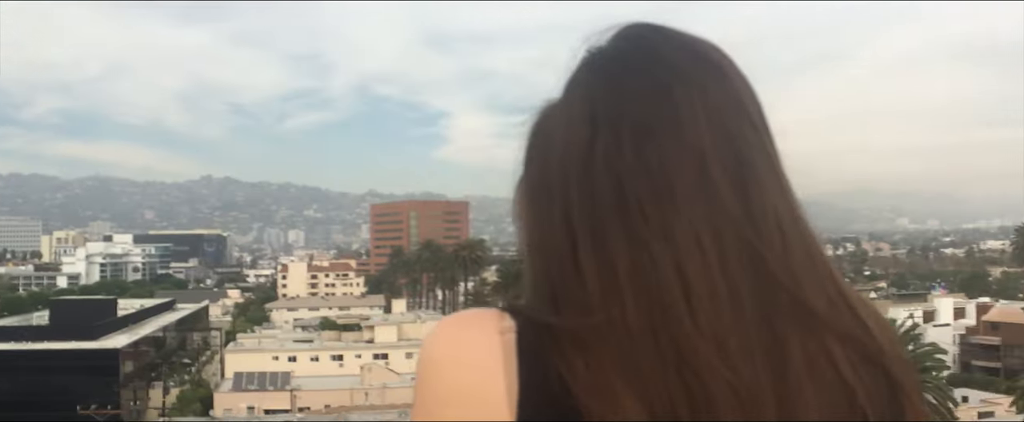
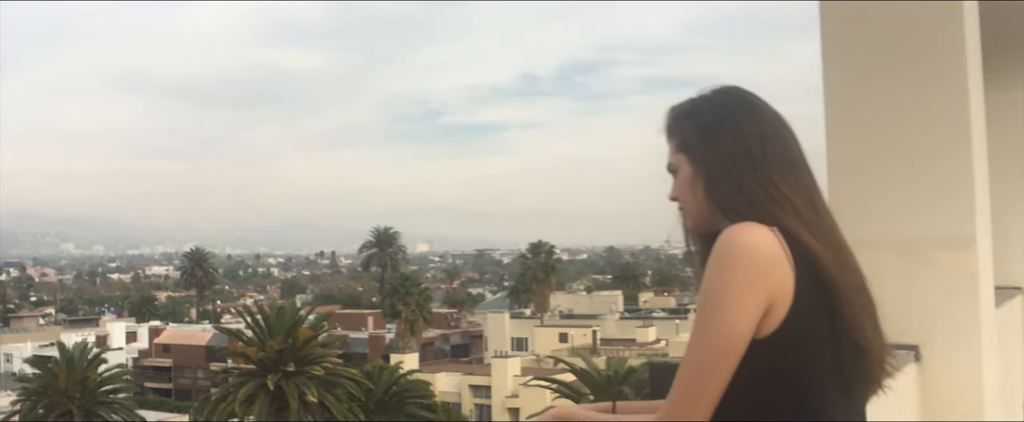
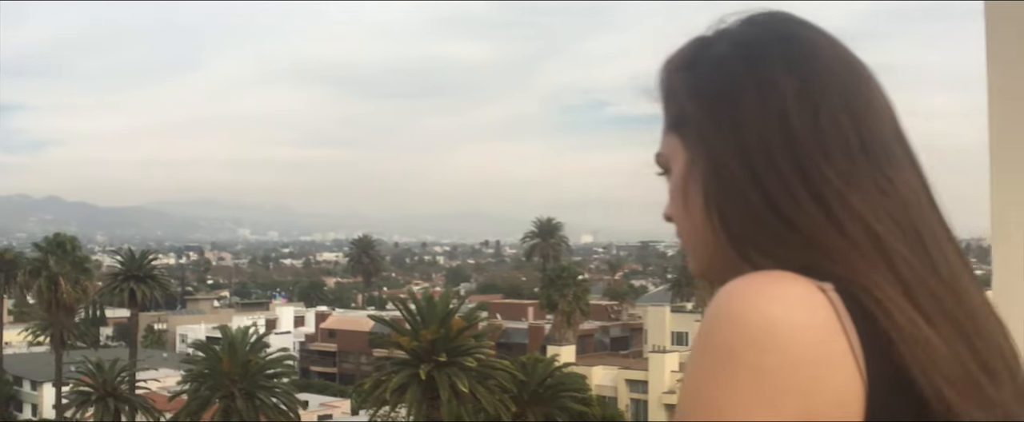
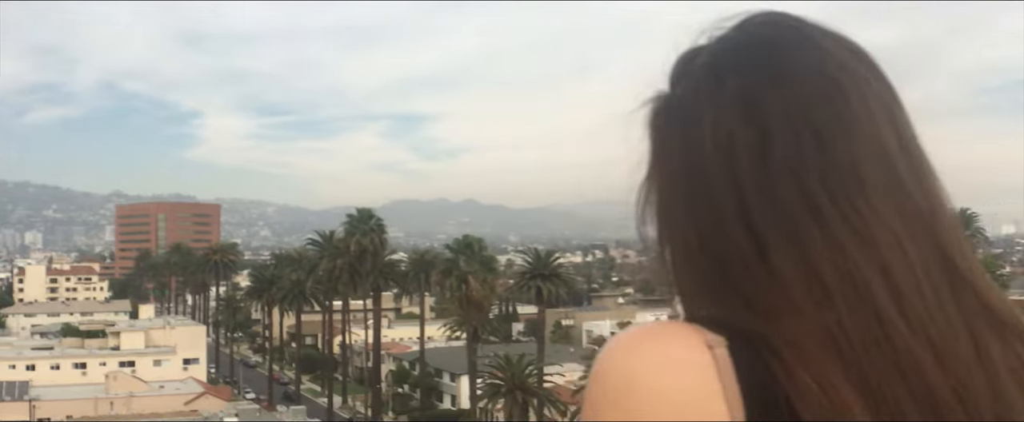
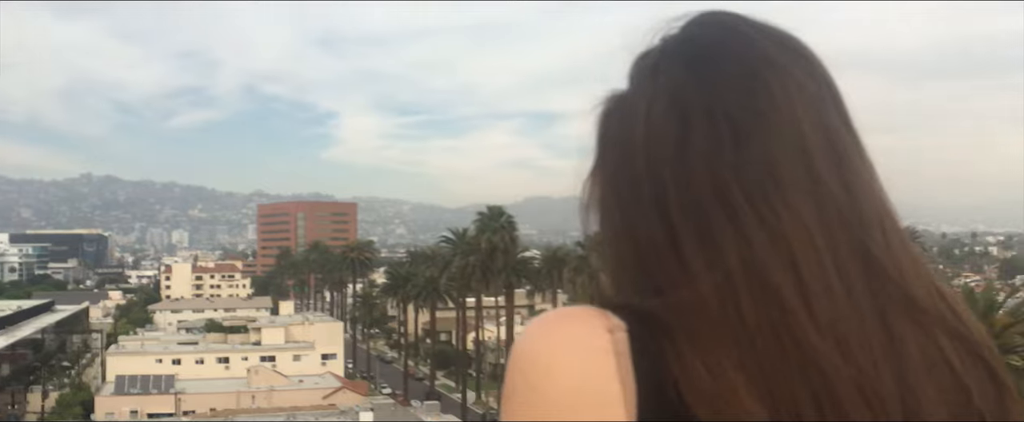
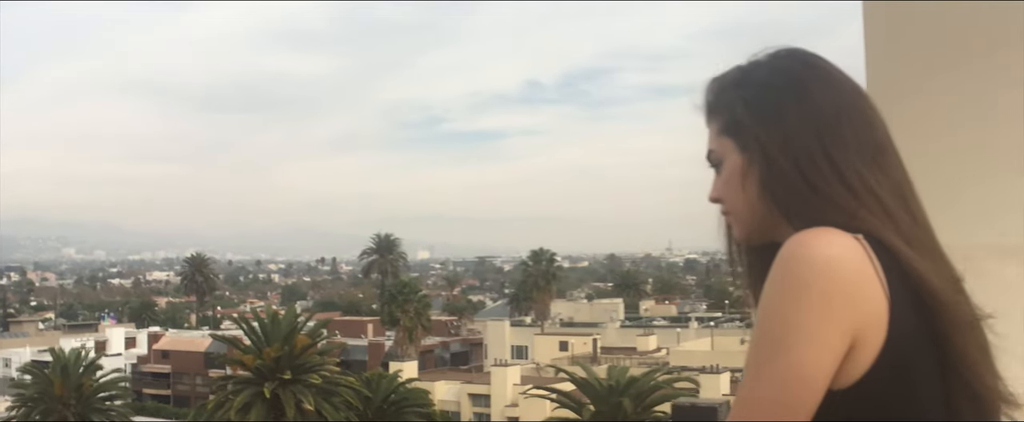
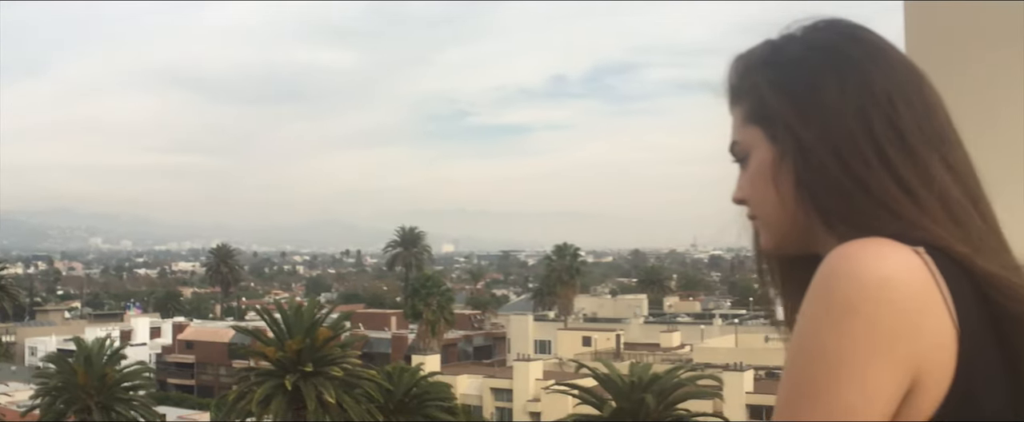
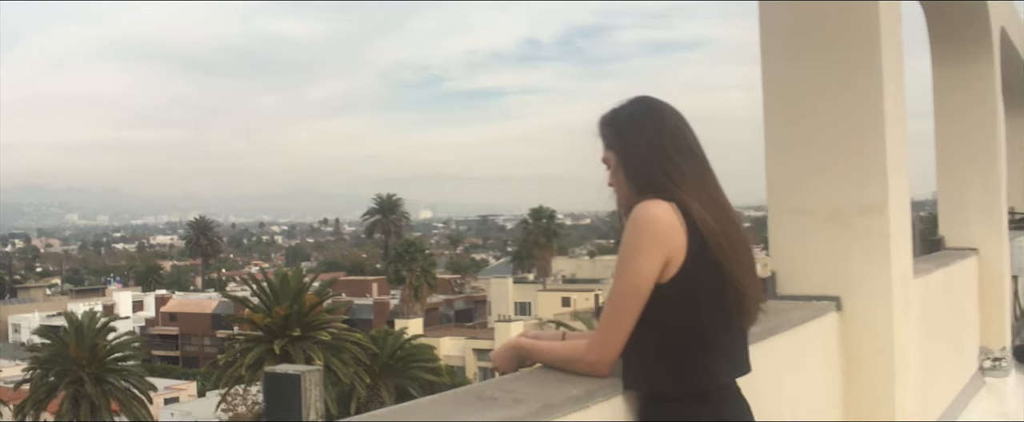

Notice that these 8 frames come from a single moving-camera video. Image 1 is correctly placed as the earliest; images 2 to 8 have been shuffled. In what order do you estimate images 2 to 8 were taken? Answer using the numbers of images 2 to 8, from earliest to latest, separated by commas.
5, 4, 3, 7, 6, 2, 8
